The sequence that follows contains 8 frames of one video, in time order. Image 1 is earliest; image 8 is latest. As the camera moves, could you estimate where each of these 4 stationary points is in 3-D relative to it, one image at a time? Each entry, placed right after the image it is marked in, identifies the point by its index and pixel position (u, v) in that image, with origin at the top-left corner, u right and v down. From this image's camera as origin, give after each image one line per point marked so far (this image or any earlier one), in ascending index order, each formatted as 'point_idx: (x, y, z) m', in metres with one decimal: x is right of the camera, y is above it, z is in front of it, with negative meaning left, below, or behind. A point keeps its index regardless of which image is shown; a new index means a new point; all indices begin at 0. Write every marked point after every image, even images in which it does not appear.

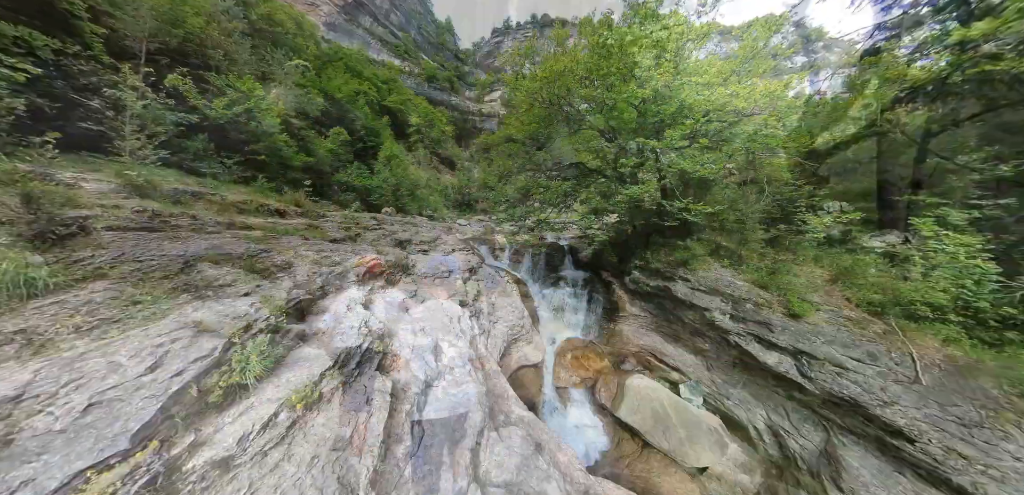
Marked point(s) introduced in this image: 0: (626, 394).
0: (+2.7, -3.5, +8.4) m
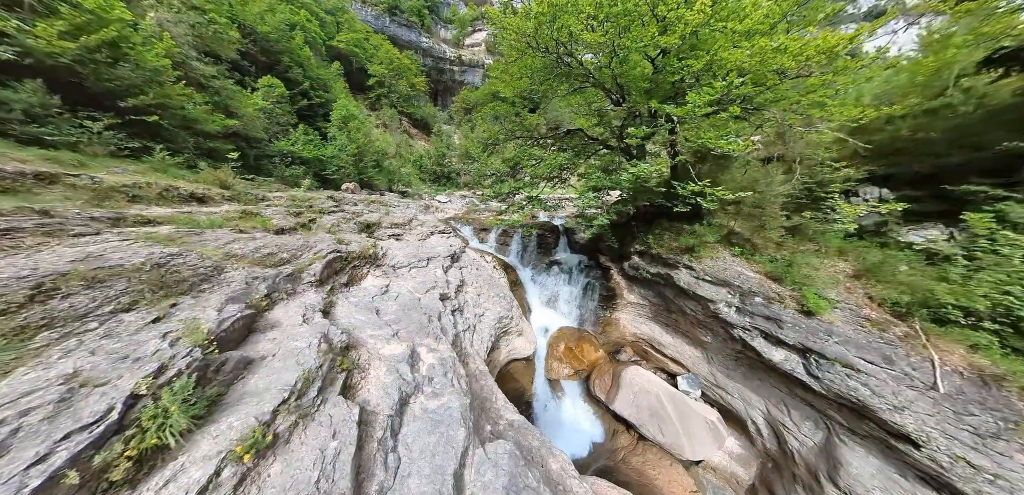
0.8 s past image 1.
0: (+2.4, -3.1, +7.8) m
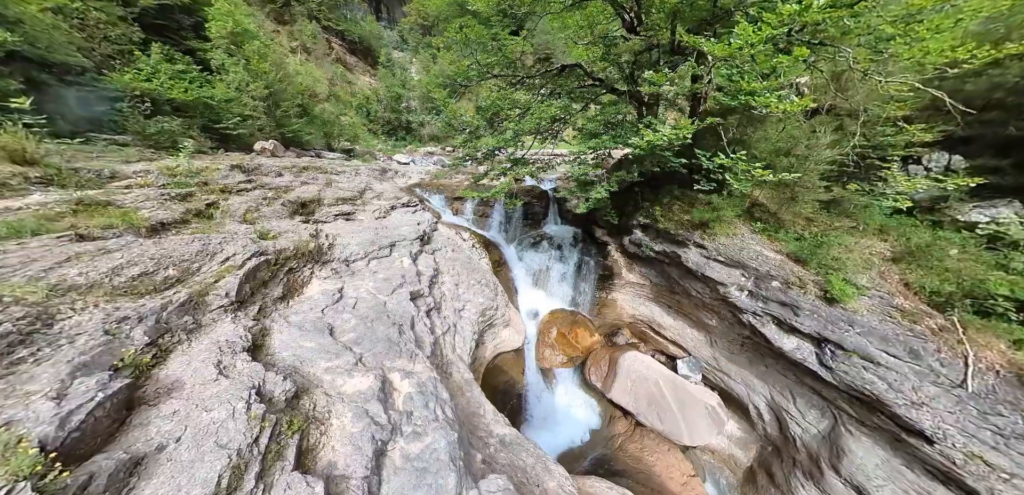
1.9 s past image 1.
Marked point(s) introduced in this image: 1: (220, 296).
0: (+2.1, -2.6, +7.1) m
1: (-3.8, -0.6, +4.3) m
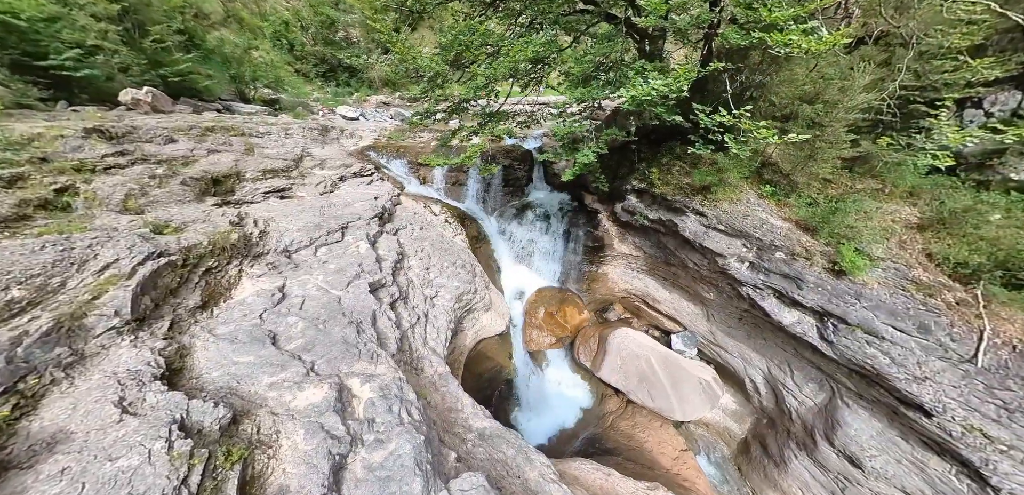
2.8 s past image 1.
0: (+1.9, -2.0, +6.5) m
1: (-4.0, -0.6, +3.3) m
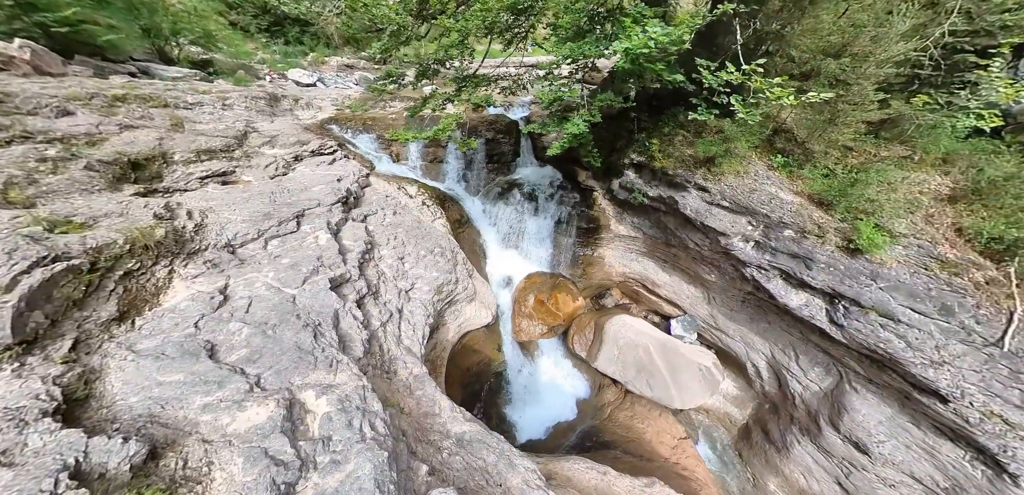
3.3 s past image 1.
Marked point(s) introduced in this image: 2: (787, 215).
0: (+1.6, -1.7, +6.1) m
1: (-4.2, -0.7, +2.7) m
2: (+3.8, +0.4, +4.6) m
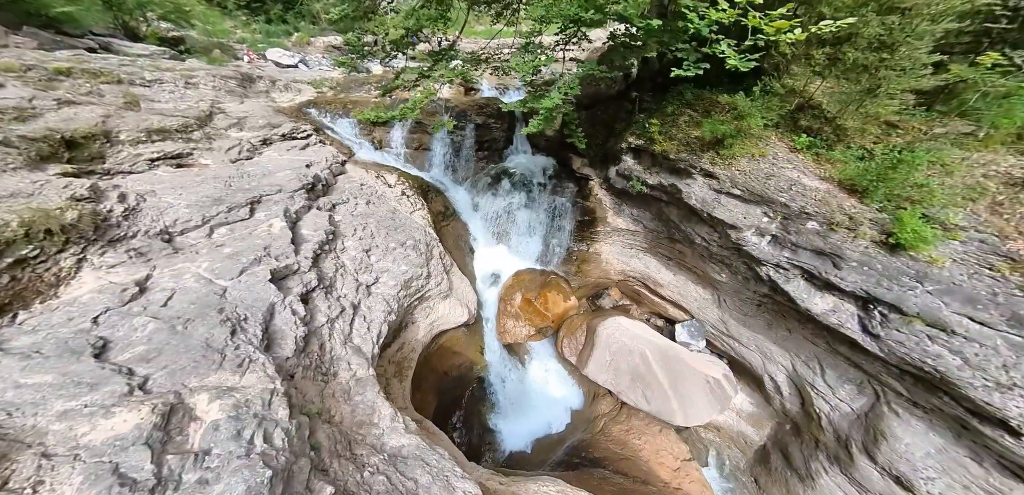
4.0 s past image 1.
0: (+1.4, -1.6, +5.5) m
1: (-4.6, -0.5, +2.5) m
2: (+3.5, +0.5, +3.9) m
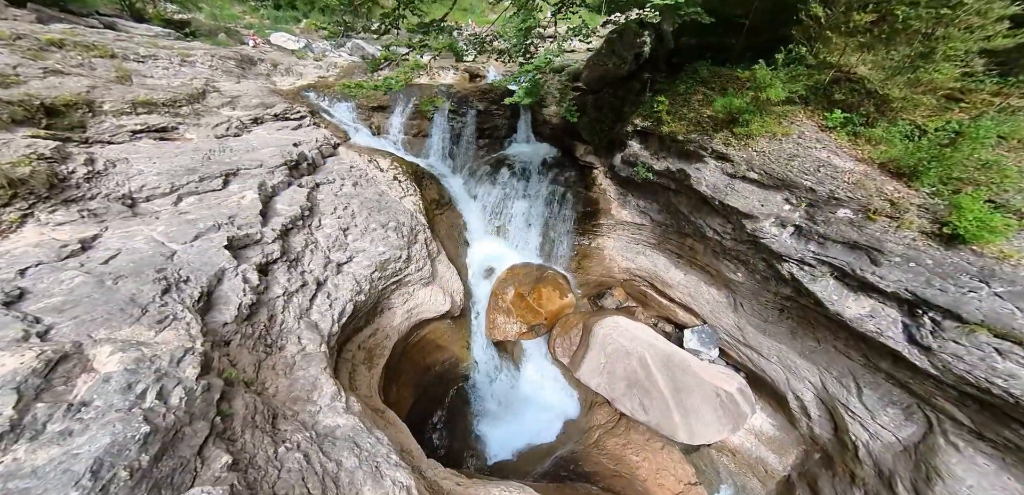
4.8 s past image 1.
0: (+1.2, -1.5, +5.0) m
1: (-5.0, -0.1, +2.5) m
2: (+3.3, +0.6, +3.3) m
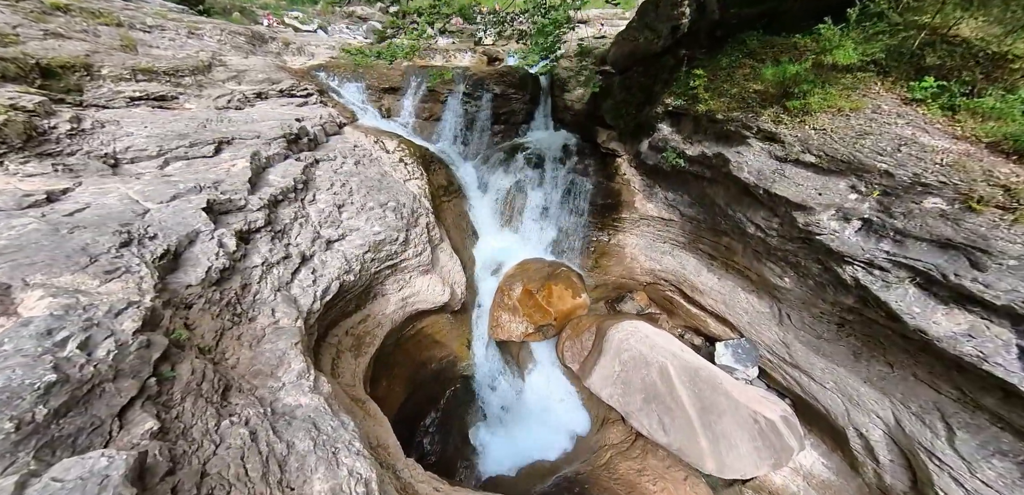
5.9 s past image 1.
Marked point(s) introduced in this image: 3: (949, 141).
0: (+1.3, -1.4, +4.4) m
1: (-5.0, +0.3, +2.5) m
2: (+3.3, +0.6, +2.6) m
3: (+3.6, +0.8, +2.7) m
